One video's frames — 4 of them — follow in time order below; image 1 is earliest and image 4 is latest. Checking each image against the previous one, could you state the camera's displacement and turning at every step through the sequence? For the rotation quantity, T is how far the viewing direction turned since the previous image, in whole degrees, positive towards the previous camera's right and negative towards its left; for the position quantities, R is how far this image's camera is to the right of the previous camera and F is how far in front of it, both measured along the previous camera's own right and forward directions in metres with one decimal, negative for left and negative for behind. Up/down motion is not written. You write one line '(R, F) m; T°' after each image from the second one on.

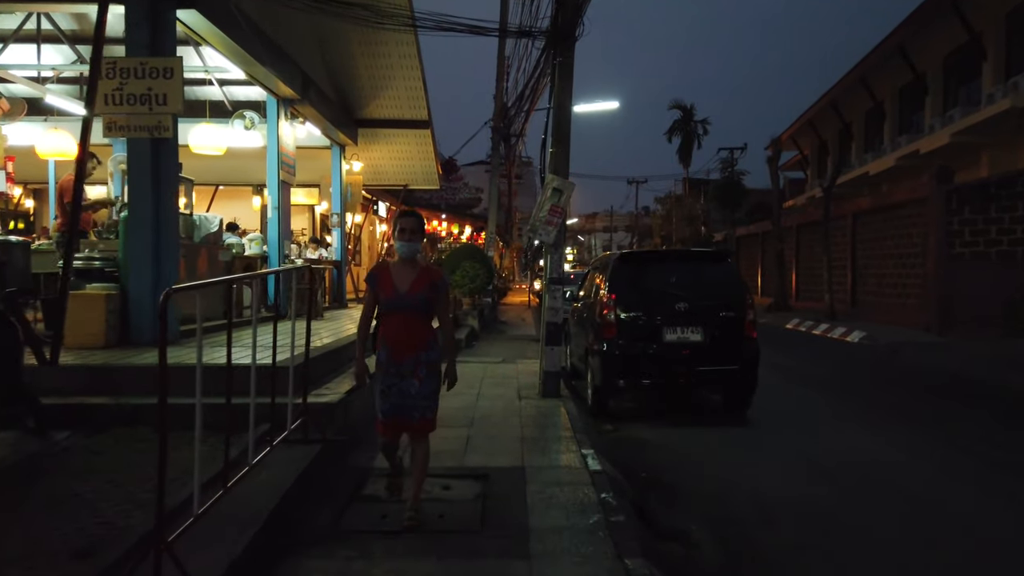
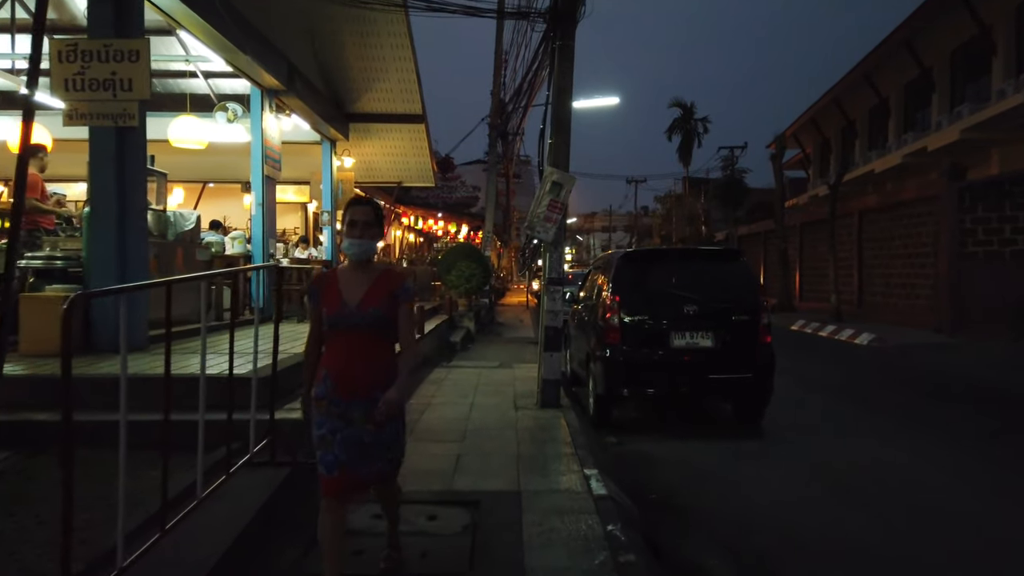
(0.0, +0.6) m; 0°
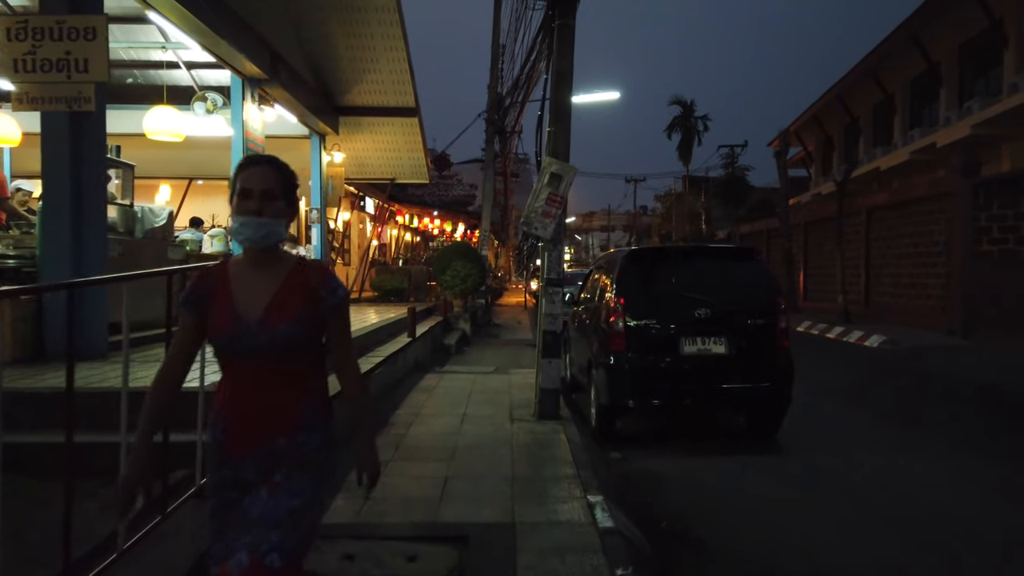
(0.0, +0.6) m; 0°
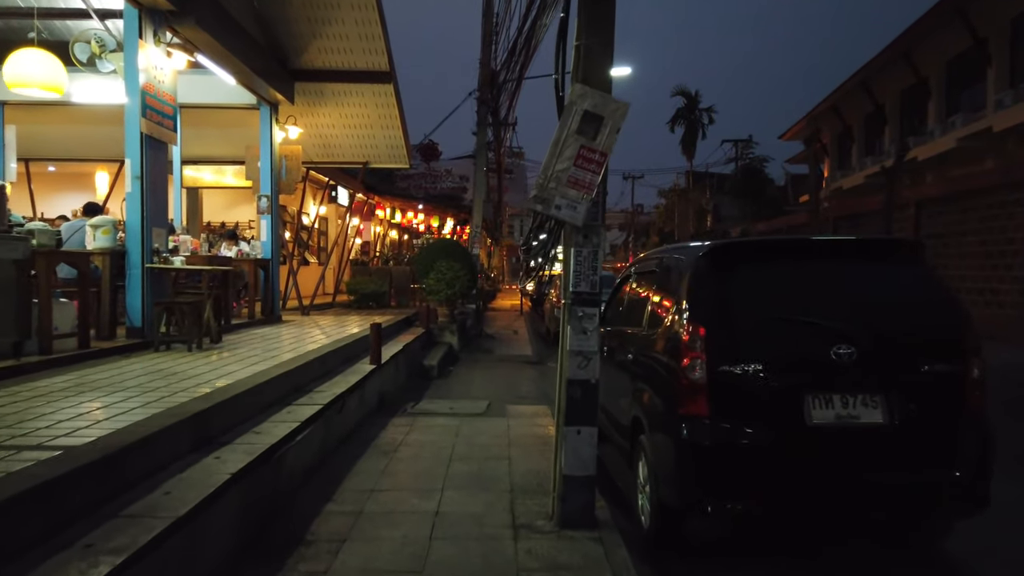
(-0.1, +2.8) m; +1°
